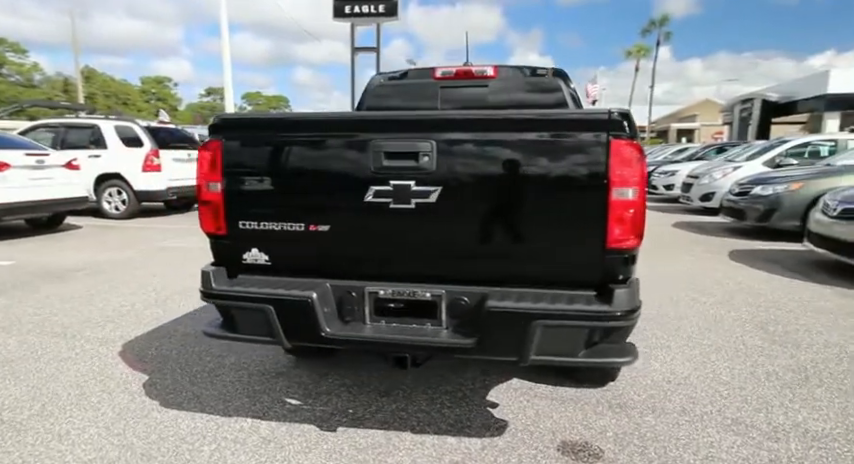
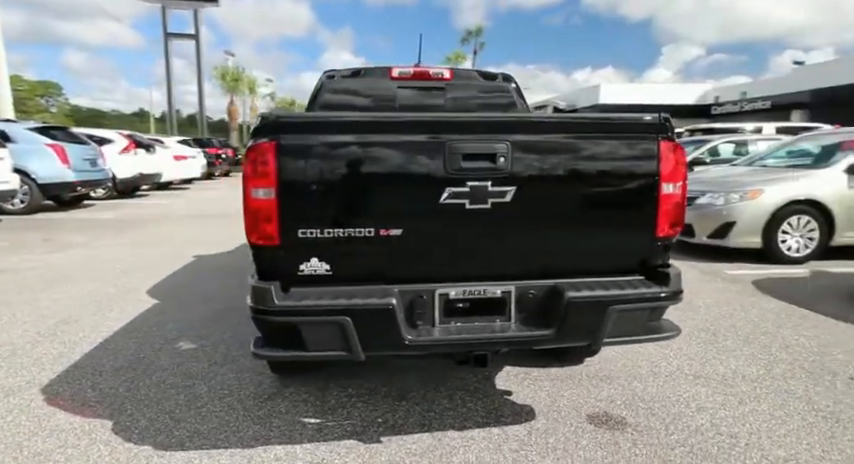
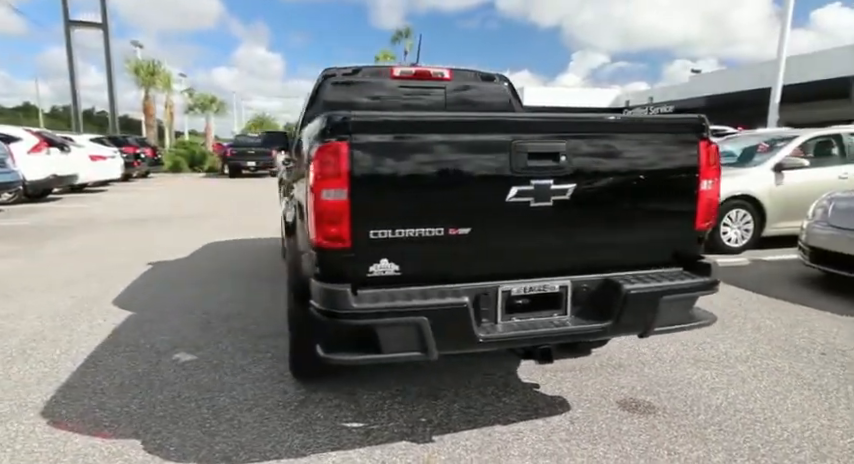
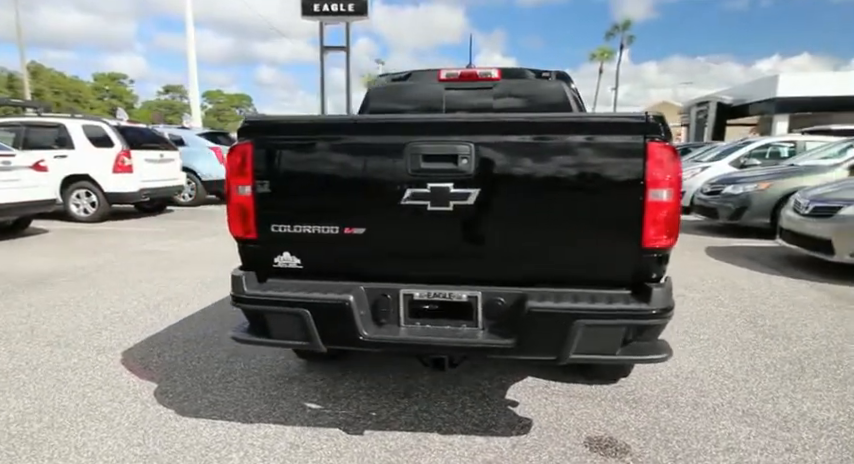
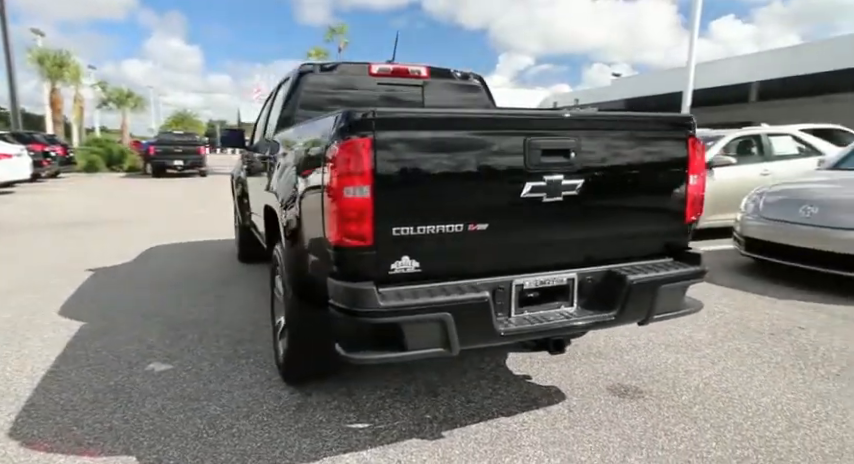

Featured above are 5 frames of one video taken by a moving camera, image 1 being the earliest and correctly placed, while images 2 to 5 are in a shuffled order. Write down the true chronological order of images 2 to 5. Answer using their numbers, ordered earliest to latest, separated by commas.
4, 2, 3, 5
